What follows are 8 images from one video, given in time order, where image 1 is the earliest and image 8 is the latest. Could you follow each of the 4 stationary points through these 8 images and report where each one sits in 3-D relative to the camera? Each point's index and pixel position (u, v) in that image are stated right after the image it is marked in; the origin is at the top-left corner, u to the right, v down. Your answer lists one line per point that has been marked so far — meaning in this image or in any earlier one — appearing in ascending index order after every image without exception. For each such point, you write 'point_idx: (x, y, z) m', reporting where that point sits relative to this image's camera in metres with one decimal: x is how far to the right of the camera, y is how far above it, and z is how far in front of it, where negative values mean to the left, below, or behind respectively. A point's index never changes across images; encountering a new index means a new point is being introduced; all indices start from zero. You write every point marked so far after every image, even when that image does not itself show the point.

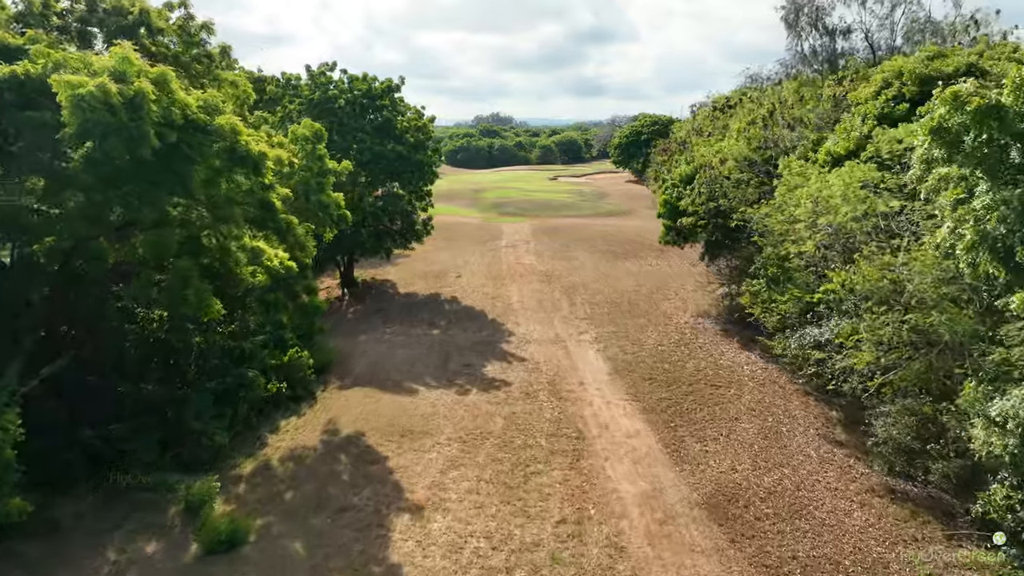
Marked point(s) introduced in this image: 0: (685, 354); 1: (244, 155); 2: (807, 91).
0: (+4.9, -1.9, +18.4) m
1: (-4.6, +2.2, +11.0) m
2: (+8.6, +5.7, +19.0) m
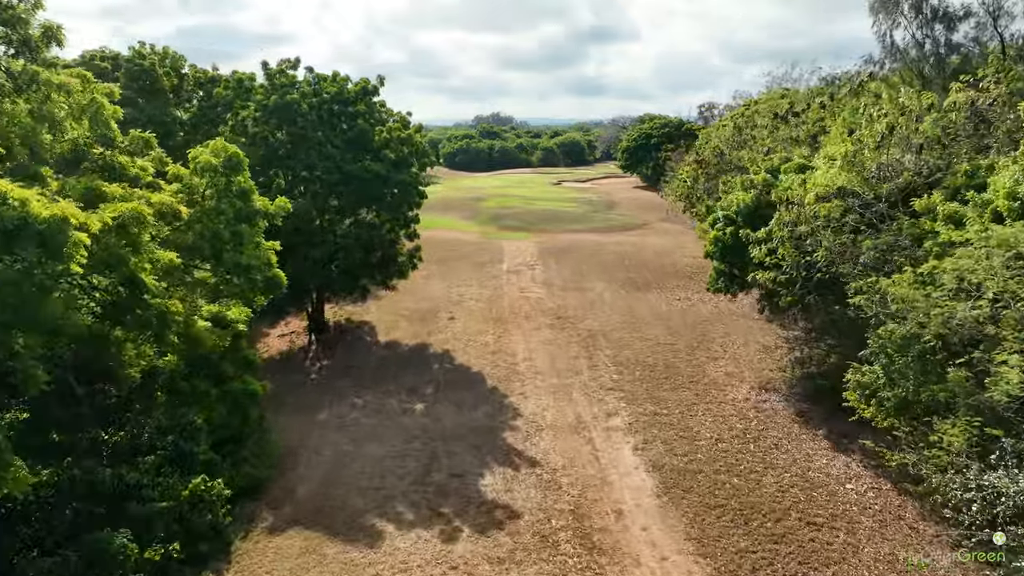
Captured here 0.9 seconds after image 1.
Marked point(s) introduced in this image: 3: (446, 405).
0: (+5.0, -3.5, +13.4) m
1: (-4.5, +0.6, +6.0) m
2: (+8.8, +4.1, +14.0) m
3: (-1.7, -3.0, +17.0) m
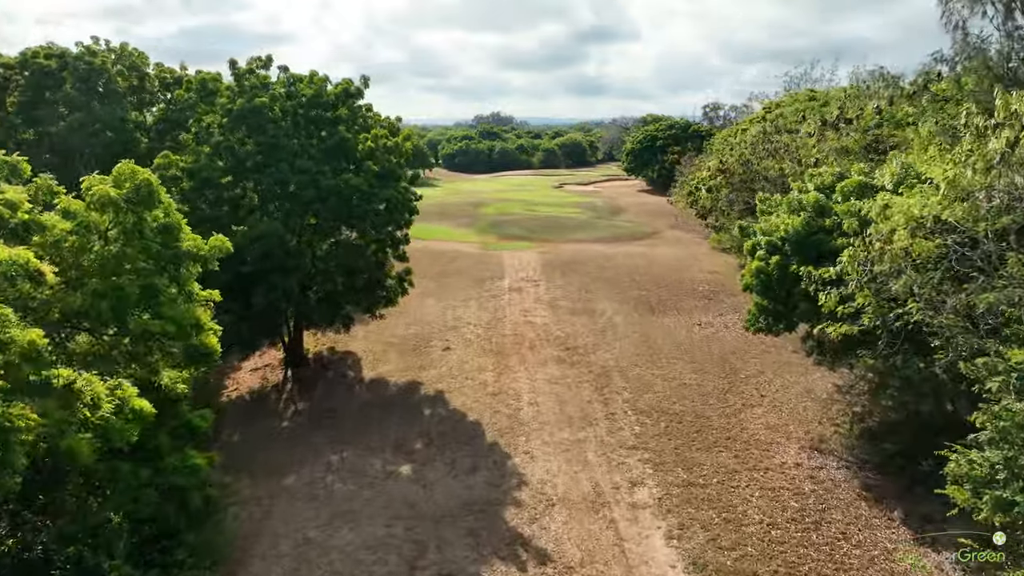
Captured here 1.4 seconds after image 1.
0: (+5.1, -4.4, +10.7) m
1: (-4.4, -0.3, +3.3) m
2: (+8.8, +3.2, +11.3) m
3: (-1.6, -3.9, +14.4) m
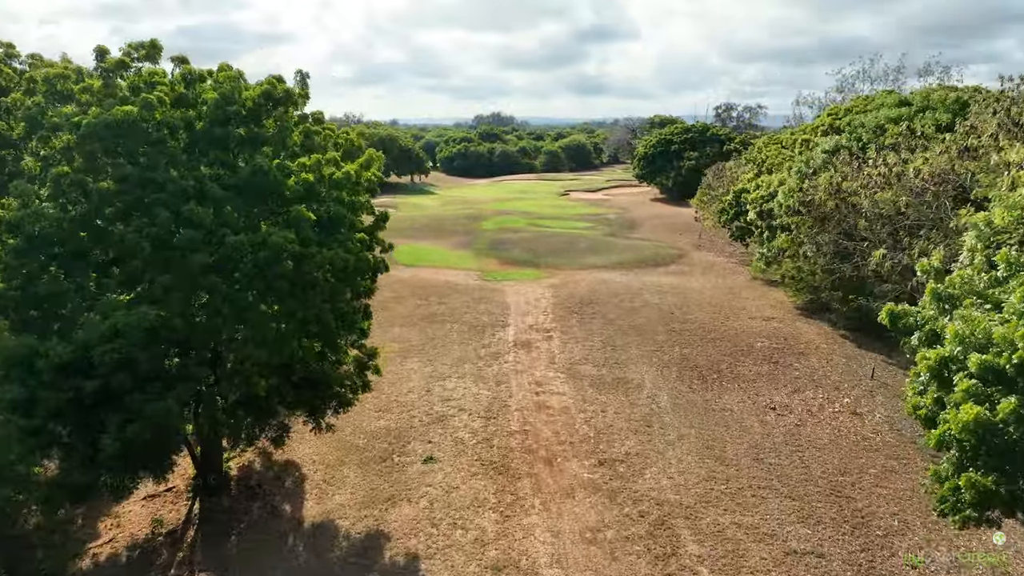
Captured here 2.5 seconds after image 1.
0: (+5.3, -6.4, +4.3) m
1: (-4.2, -2.3, -3.1) m
2: (+9.1, +1.2, +4.9) m
3: (-1.4, -5.9, +8.0) m
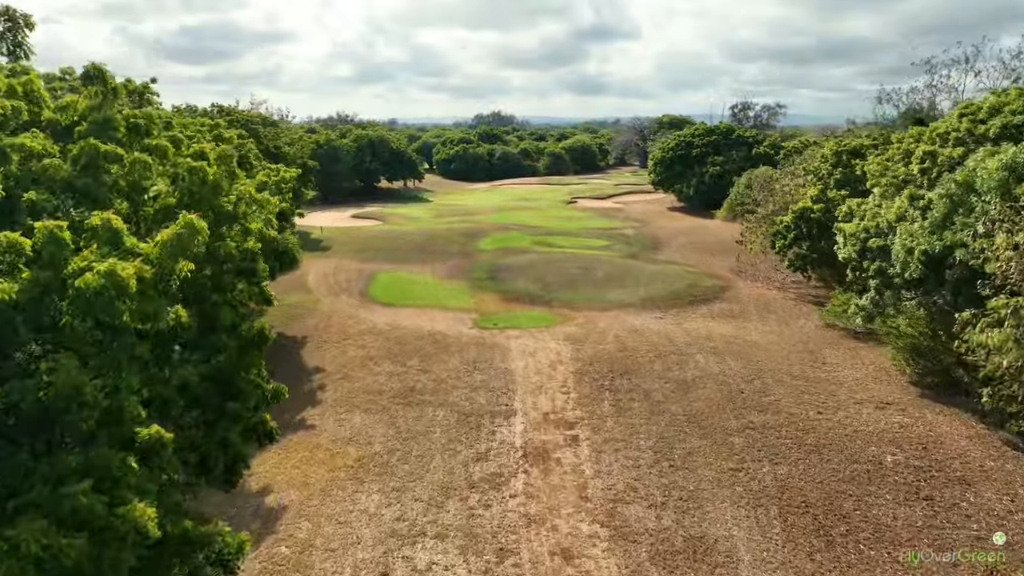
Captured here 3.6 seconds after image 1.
0: (+5.5, -8.5, -3.3) m
1: (-4.0, -4.4, -10.8) m
2: (+9.3, -0.9, -2.8) m
3: (-1.2, -8.0, +0.3) m
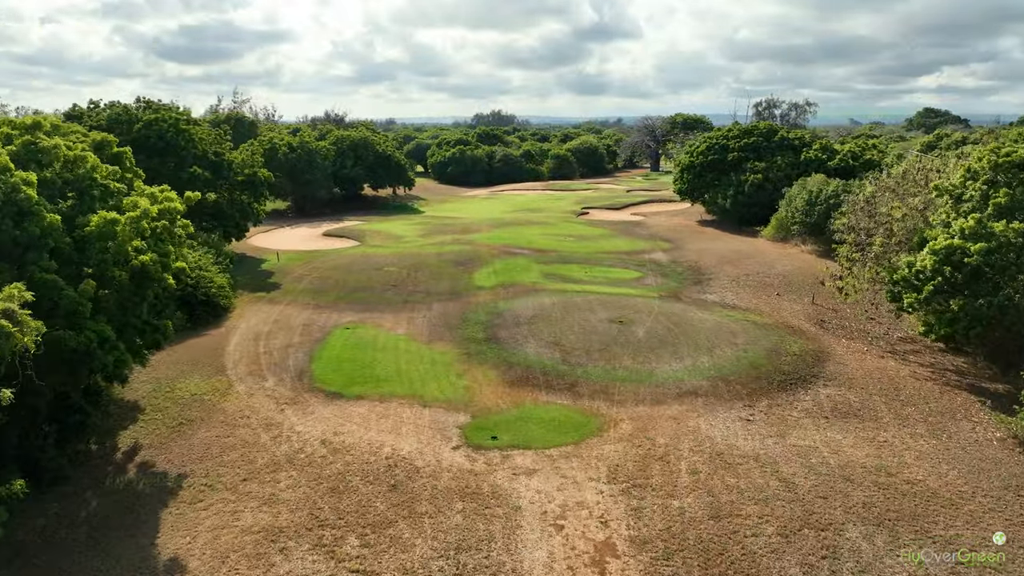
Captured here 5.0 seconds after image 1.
0: (+5.8, -11.0, -13.4) m
1: (-3.7, -6.9, -20.8) m
2: (+9.5, -3.4, -12.9) m
3: (-1.0, -10.5, -9.8) m
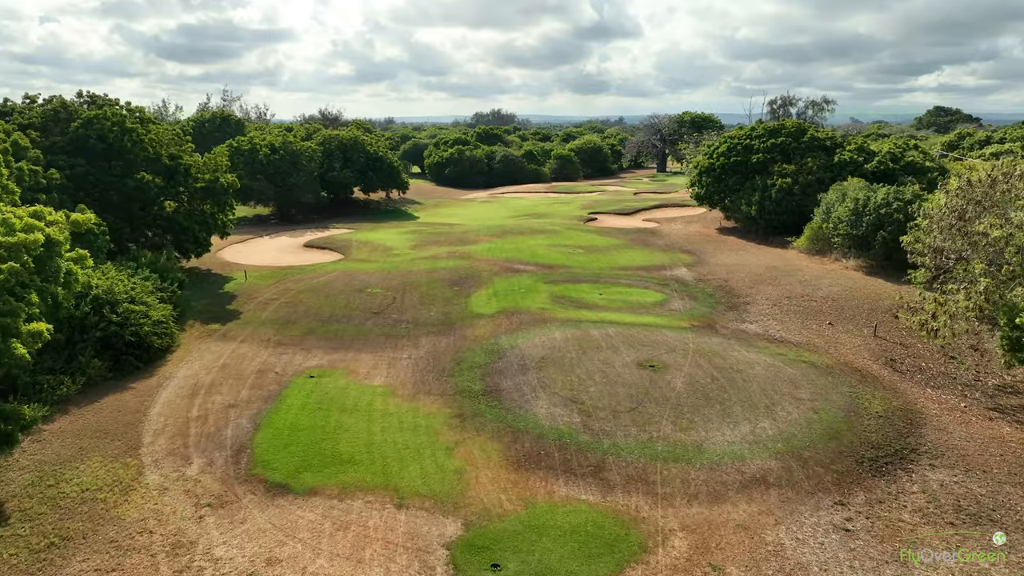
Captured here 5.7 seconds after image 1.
0: (+6.0, -12.3, -18.7) m
1: (-3.5, -8.2, -26.1) m
2: (+9.7, -4.7, -18.2) m
3: (-0.8, -11.8, -15.1) m
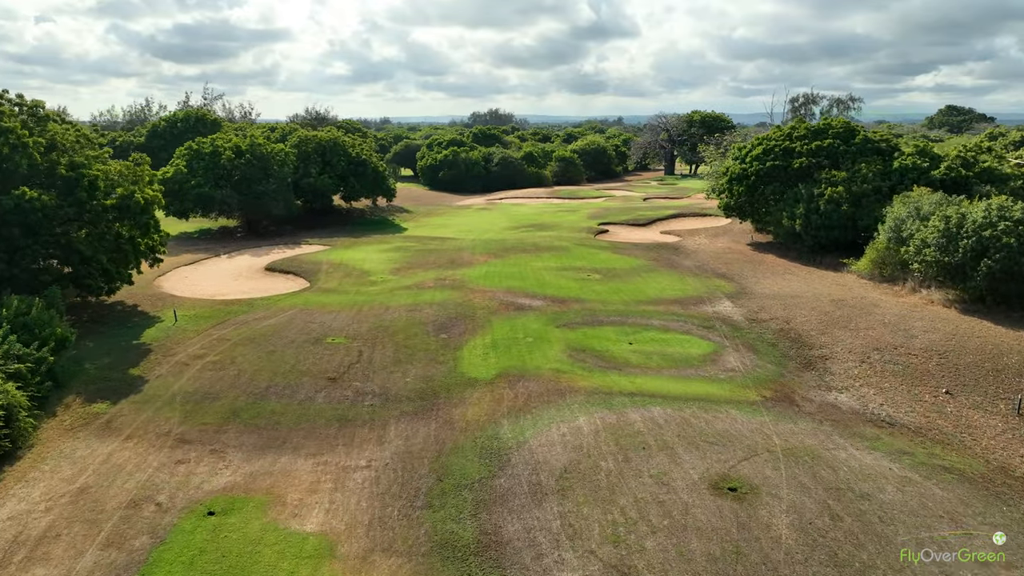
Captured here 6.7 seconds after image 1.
0: (+6.3, -14.1, -26.3) m
1: (-3.2, -10.1, -33.7) m
2: (+10.0, -6.5, -25.7) m
3: (-0.4, -13.7, -22.7) m
